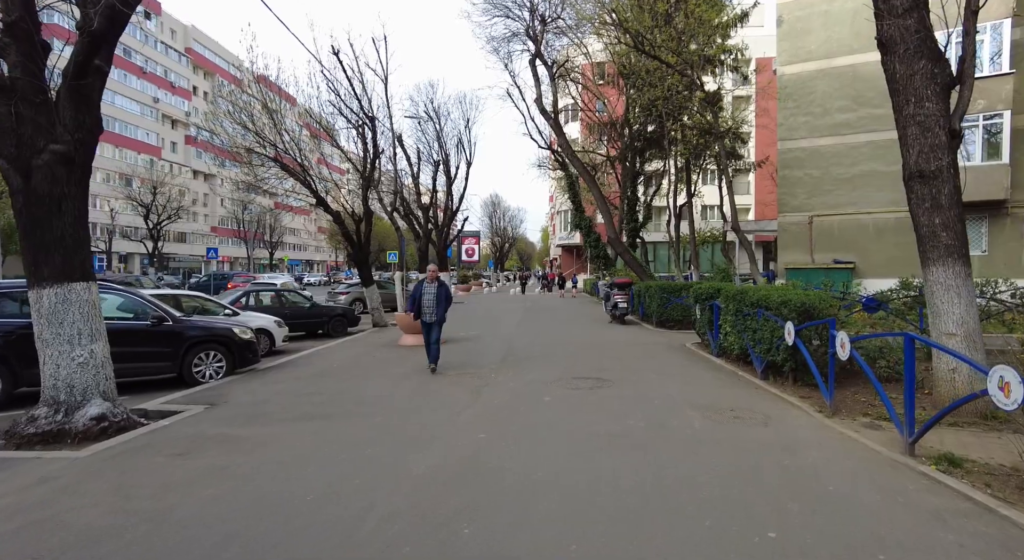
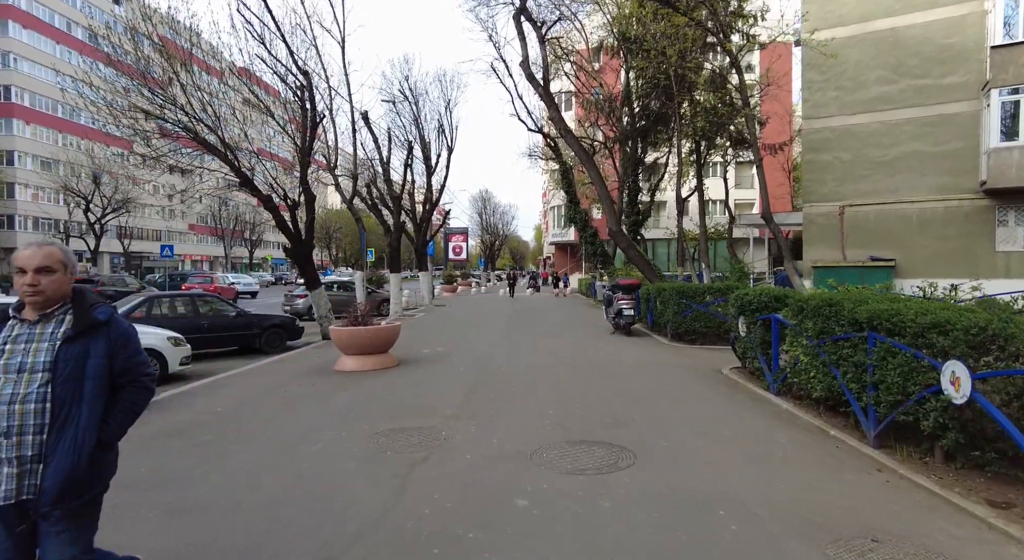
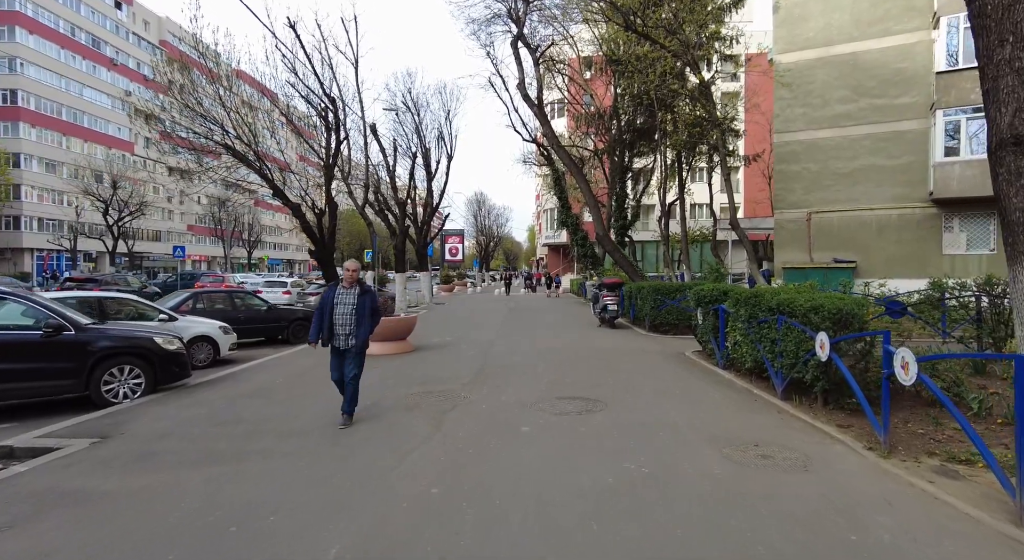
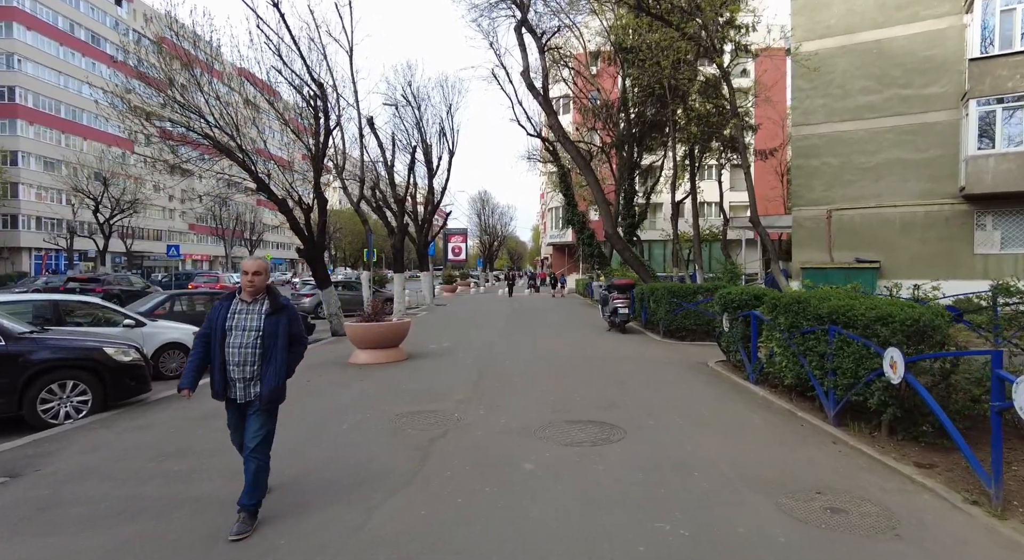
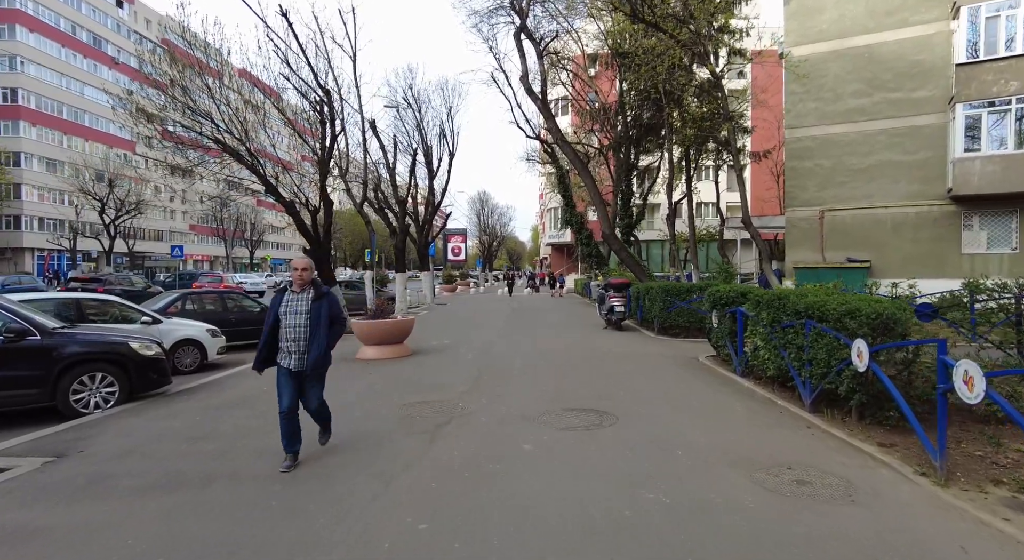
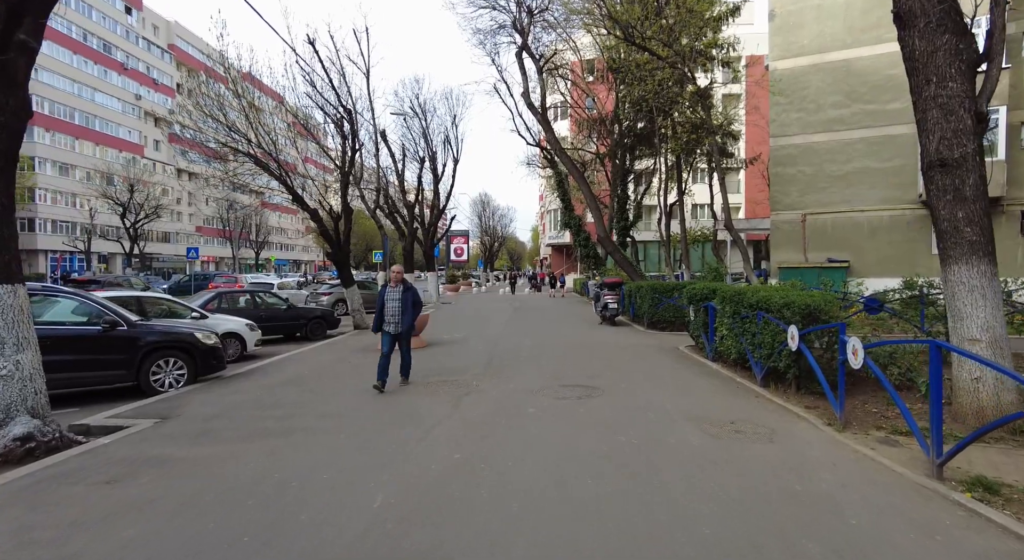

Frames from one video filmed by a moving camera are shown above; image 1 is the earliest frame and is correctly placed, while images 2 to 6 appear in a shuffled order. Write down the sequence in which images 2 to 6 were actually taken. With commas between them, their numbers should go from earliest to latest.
6, 3, 5, 4, 2
